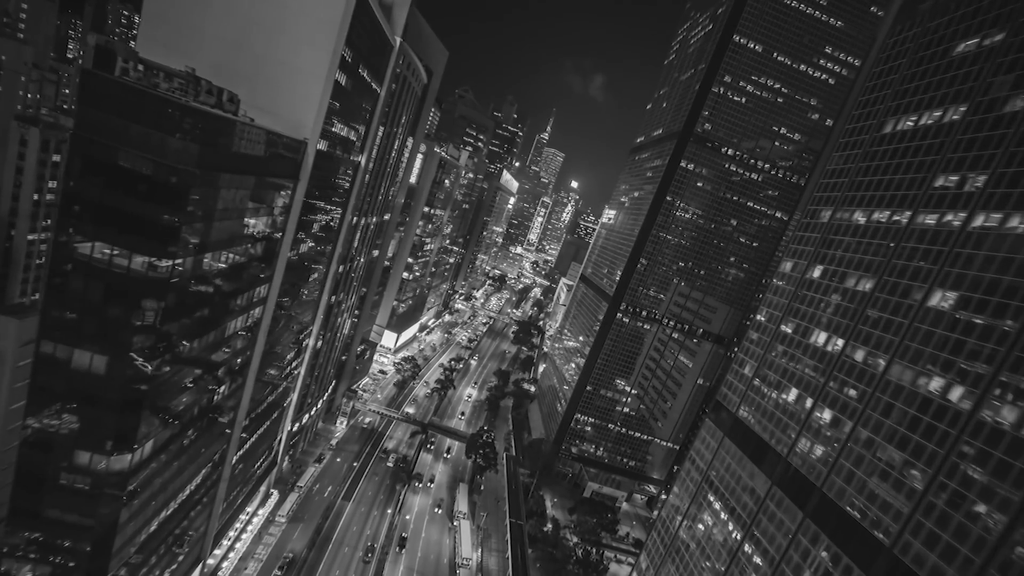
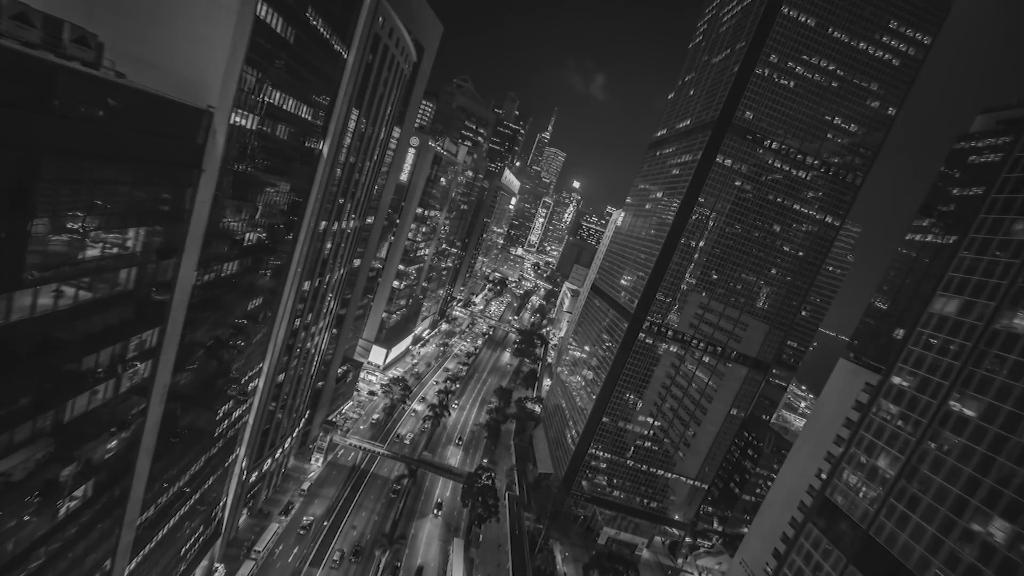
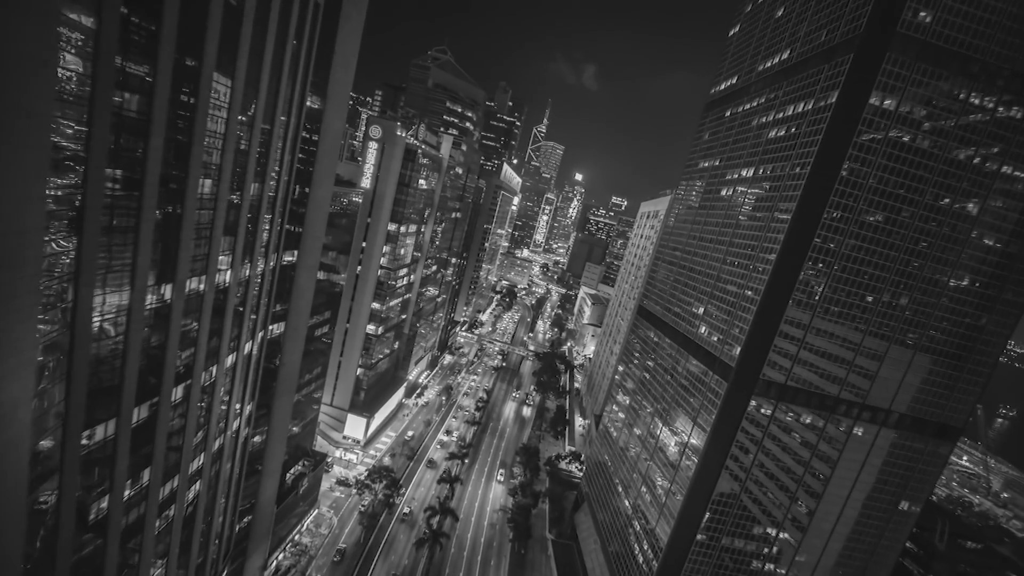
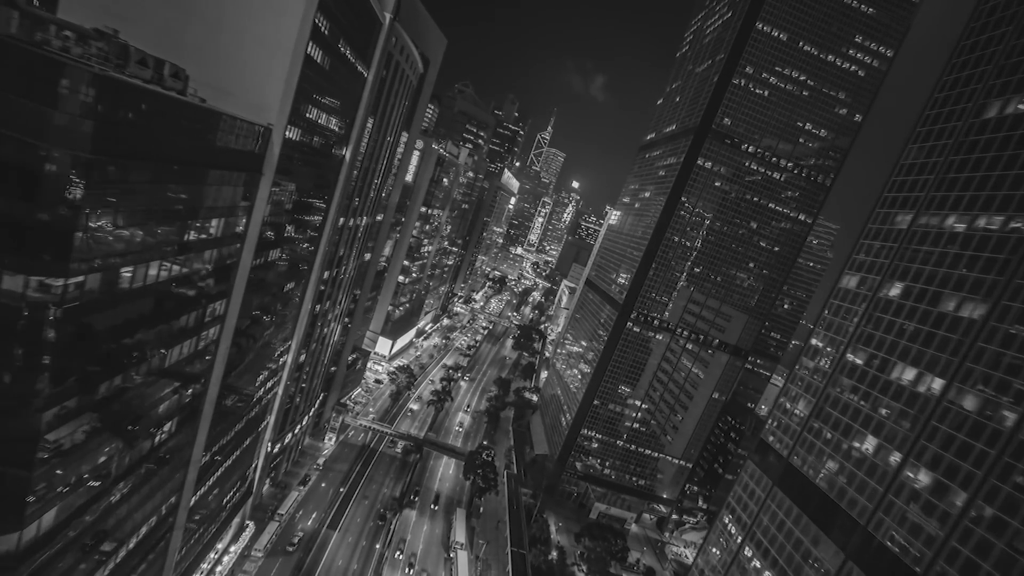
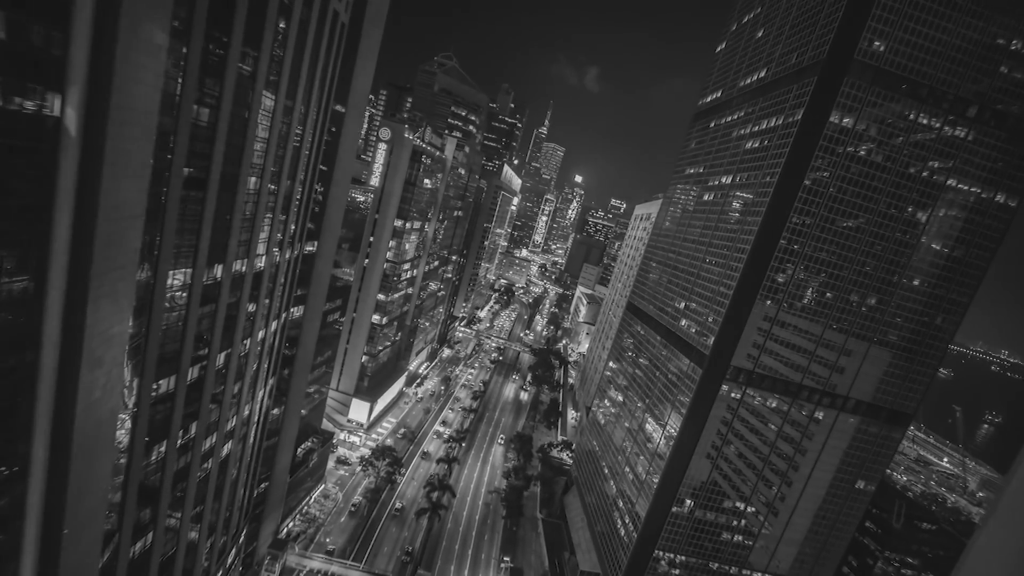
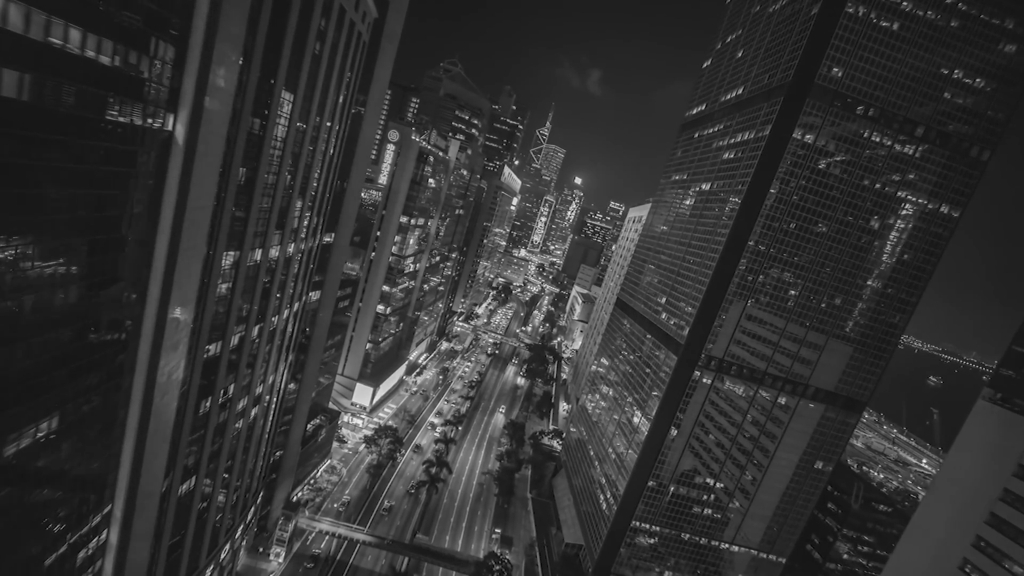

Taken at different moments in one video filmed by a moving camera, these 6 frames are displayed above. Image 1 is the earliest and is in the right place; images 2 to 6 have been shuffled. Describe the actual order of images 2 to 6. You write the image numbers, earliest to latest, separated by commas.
4, 2, 6, 5, 3
